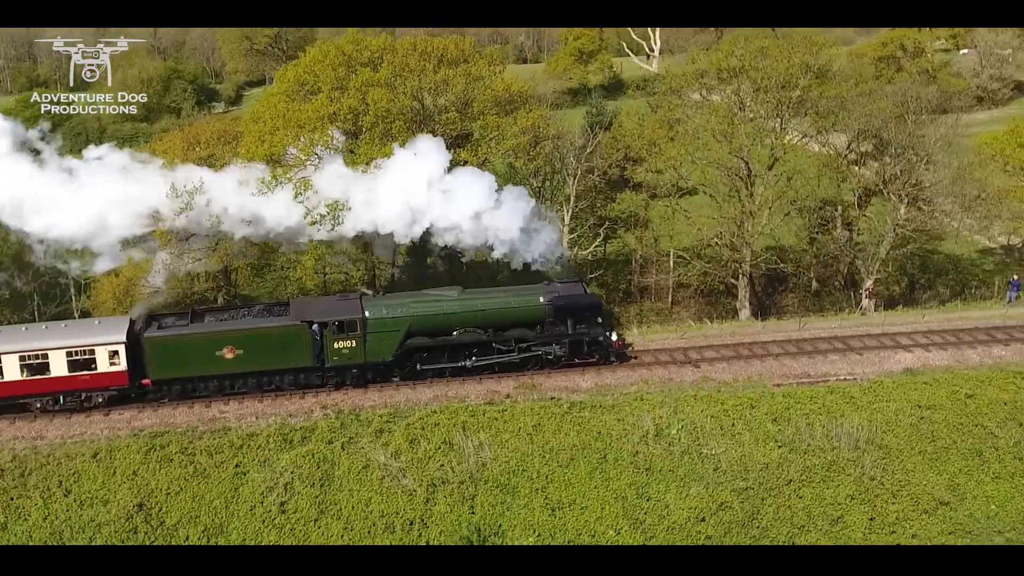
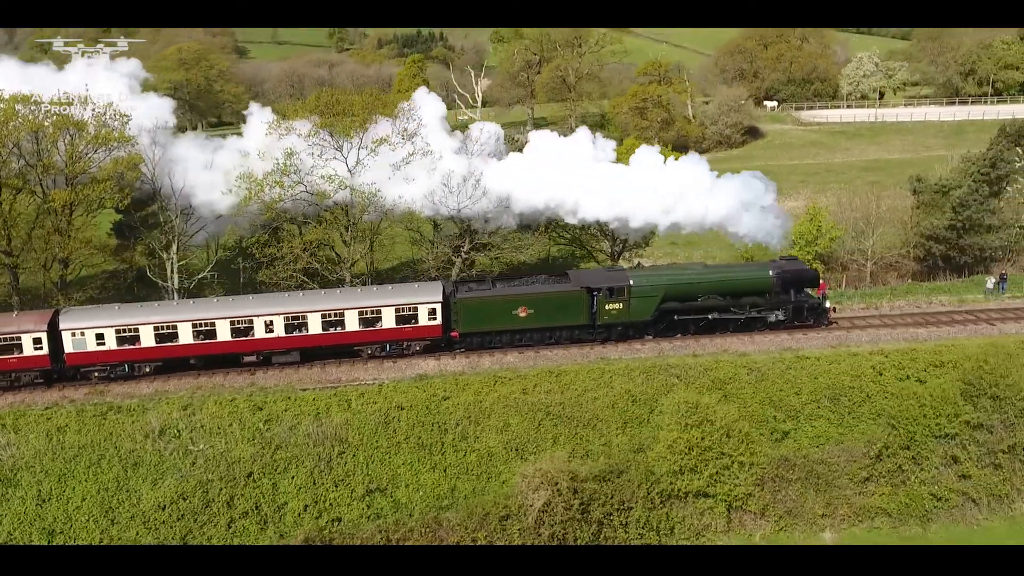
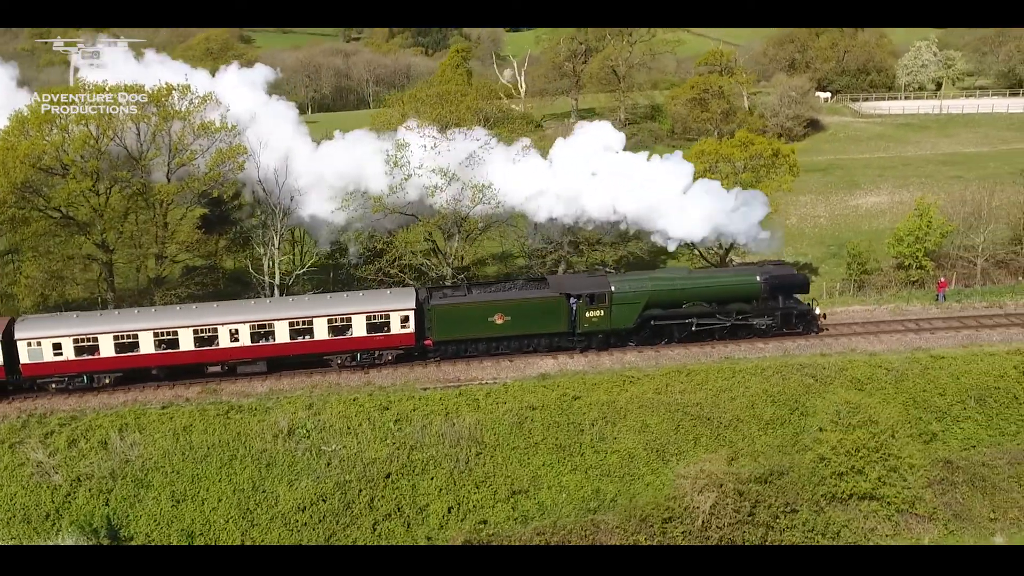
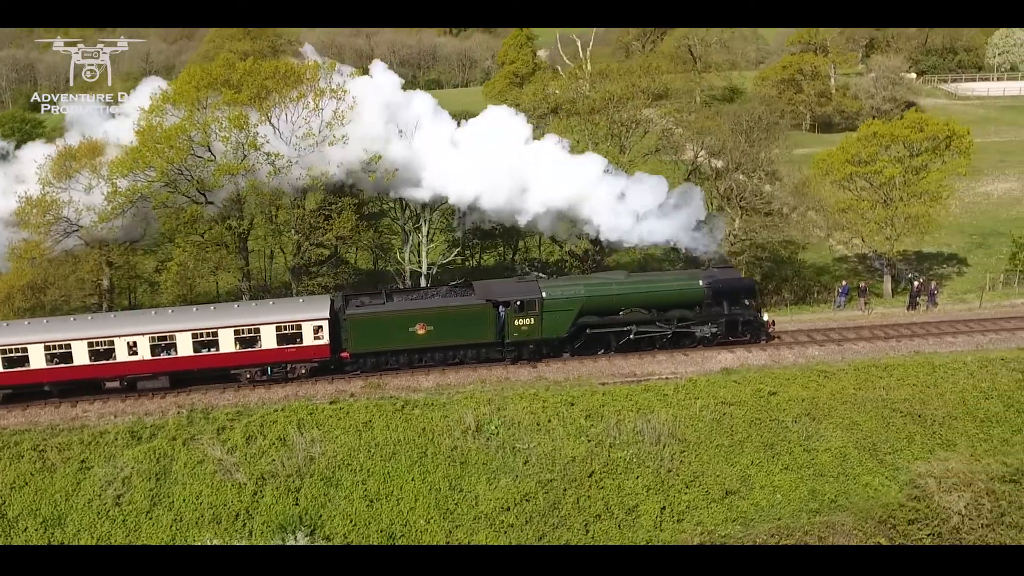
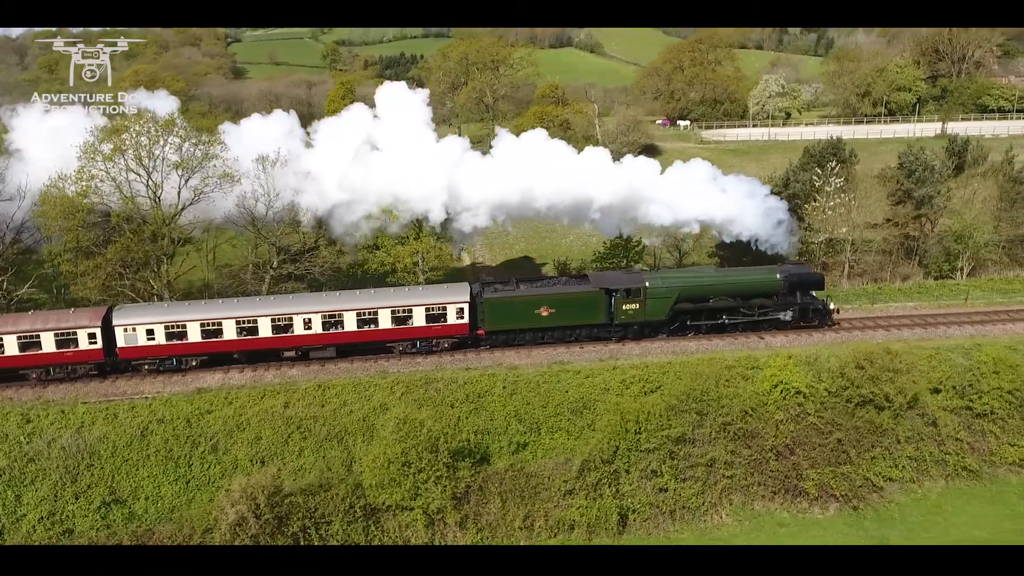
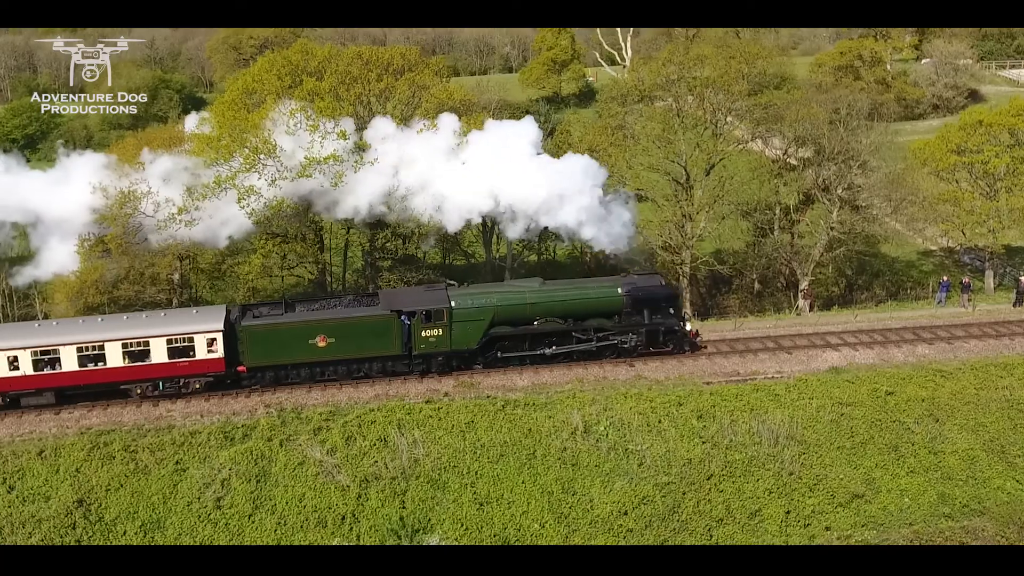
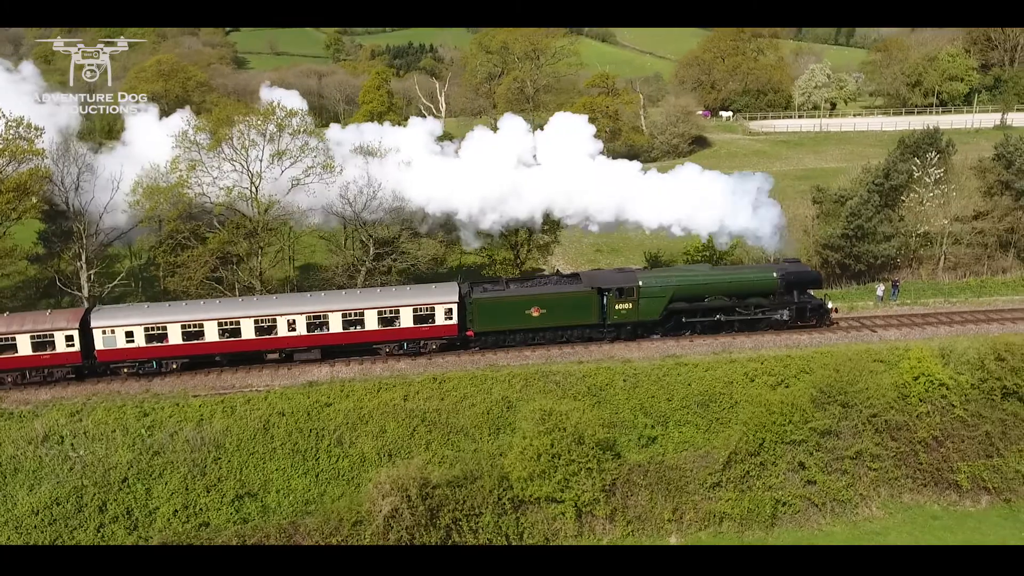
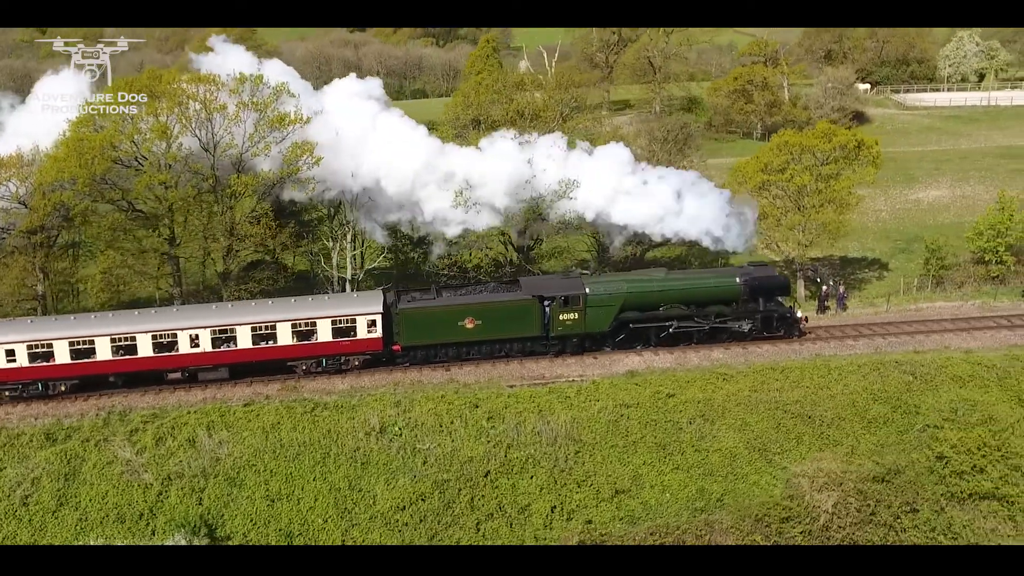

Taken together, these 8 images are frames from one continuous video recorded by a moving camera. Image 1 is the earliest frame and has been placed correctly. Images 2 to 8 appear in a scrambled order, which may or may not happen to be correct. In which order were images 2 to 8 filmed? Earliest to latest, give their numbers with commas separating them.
6, 4, 8, 3, 2, 7, 5
